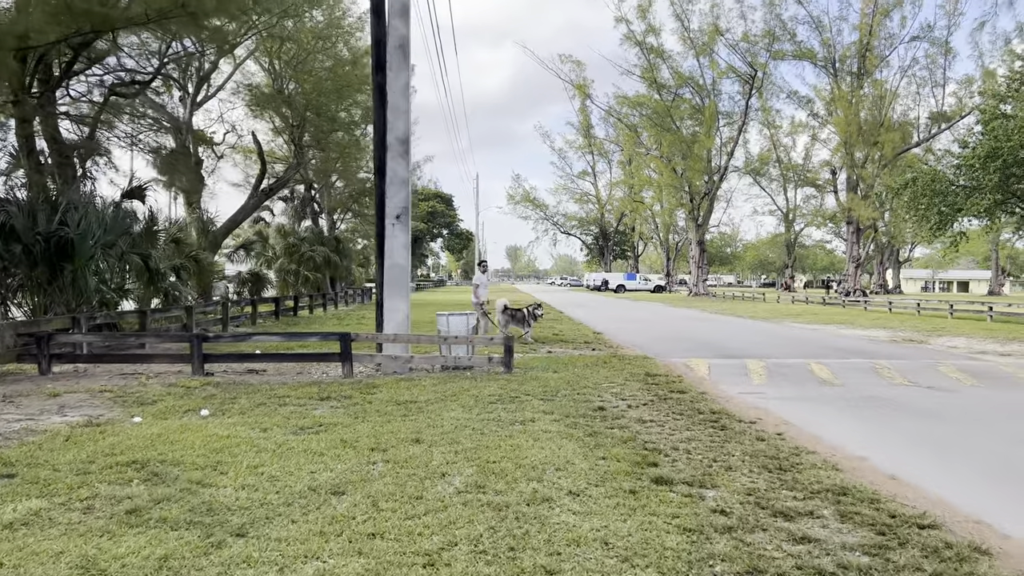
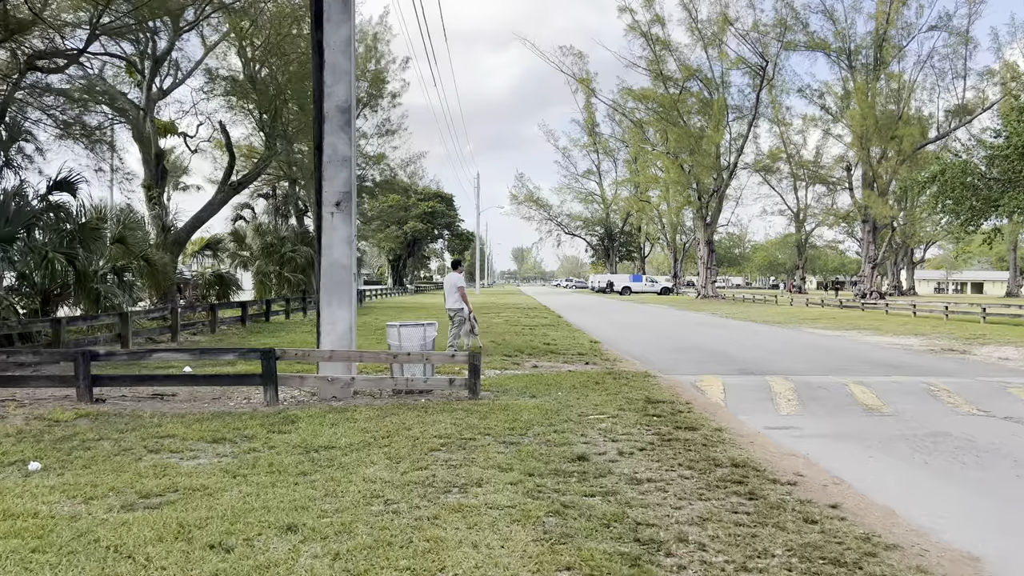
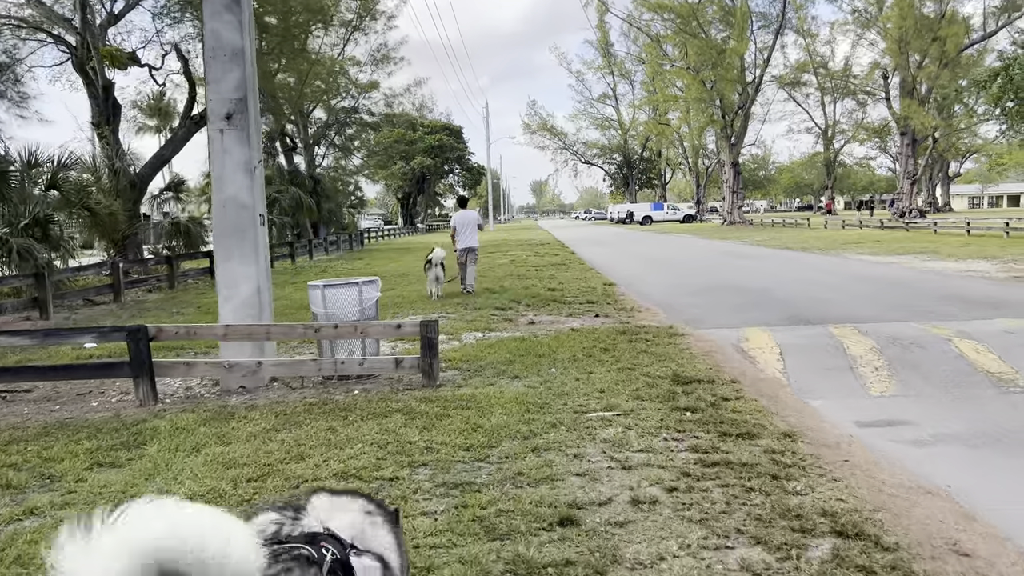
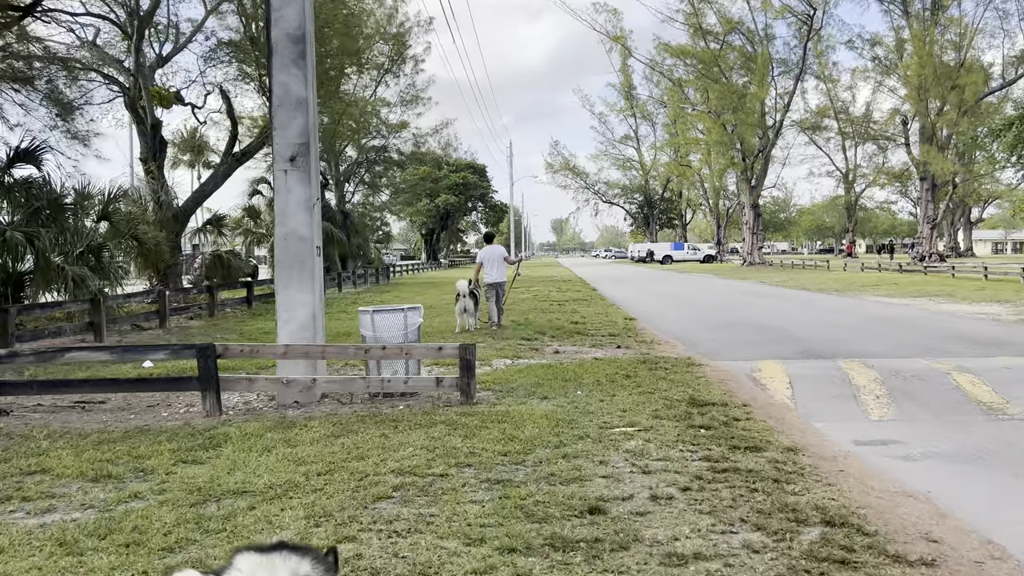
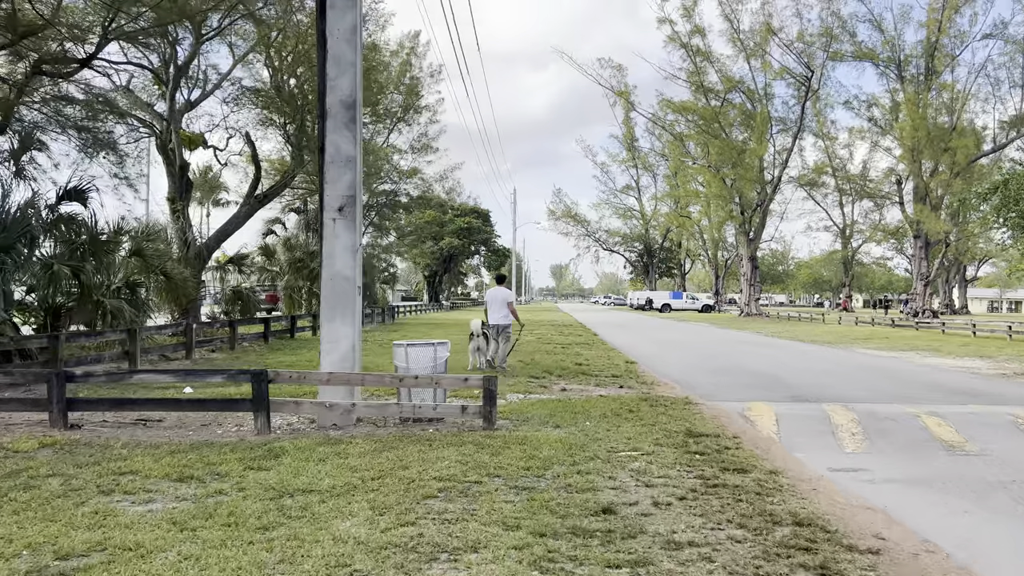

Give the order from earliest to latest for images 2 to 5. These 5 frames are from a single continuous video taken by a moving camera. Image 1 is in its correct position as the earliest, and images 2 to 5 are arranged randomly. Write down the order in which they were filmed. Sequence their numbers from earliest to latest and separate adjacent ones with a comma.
2, 5, 4, 3
